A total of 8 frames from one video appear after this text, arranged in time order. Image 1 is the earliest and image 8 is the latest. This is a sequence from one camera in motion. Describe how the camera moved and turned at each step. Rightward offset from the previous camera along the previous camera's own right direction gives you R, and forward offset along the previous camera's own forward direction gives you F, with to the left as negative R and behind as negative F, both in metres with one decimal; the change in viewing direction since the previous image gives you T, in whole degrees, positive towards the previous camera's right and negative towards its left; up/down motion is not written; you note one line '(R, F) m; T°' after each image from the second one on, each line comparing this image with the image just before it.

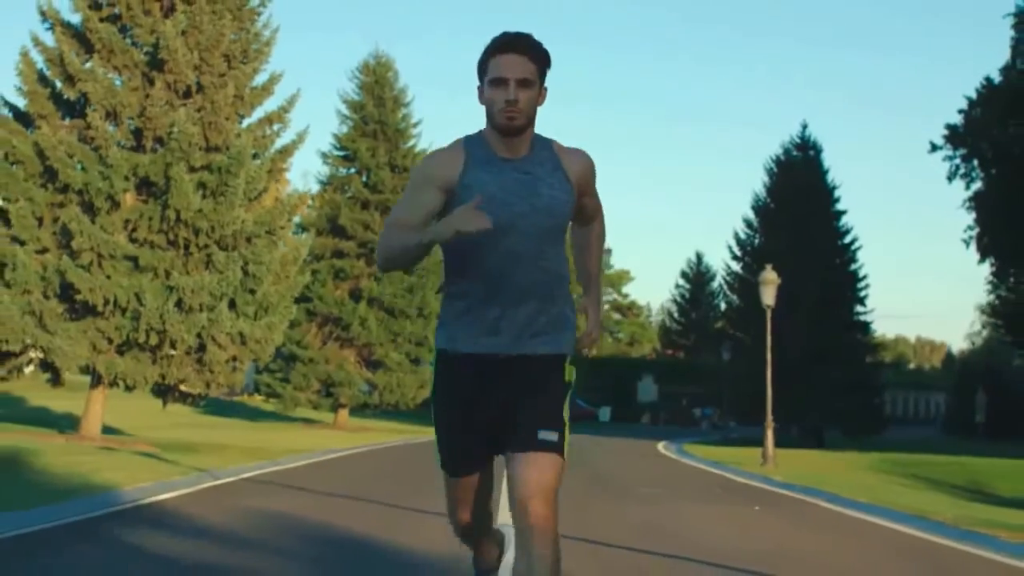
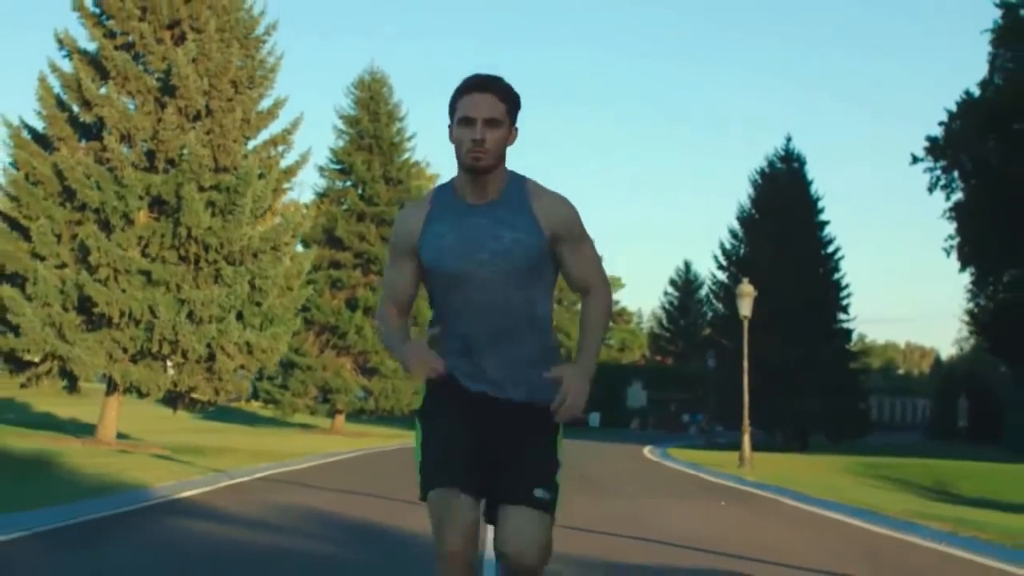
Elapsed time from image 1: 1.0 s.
(0.0, -1.8) m; 0°
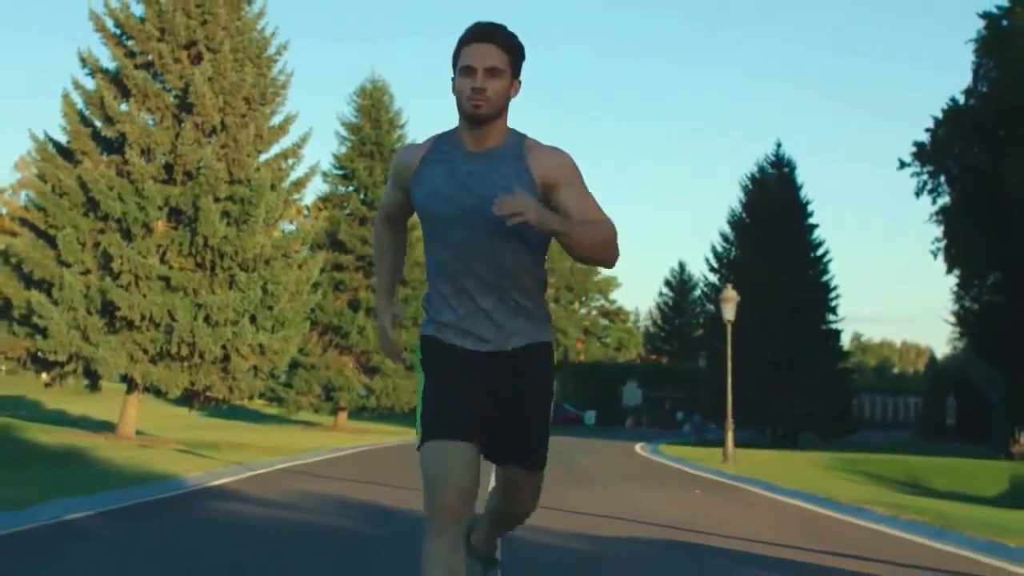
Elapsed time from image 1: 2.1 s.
(0.0, -1.9) m; 0°
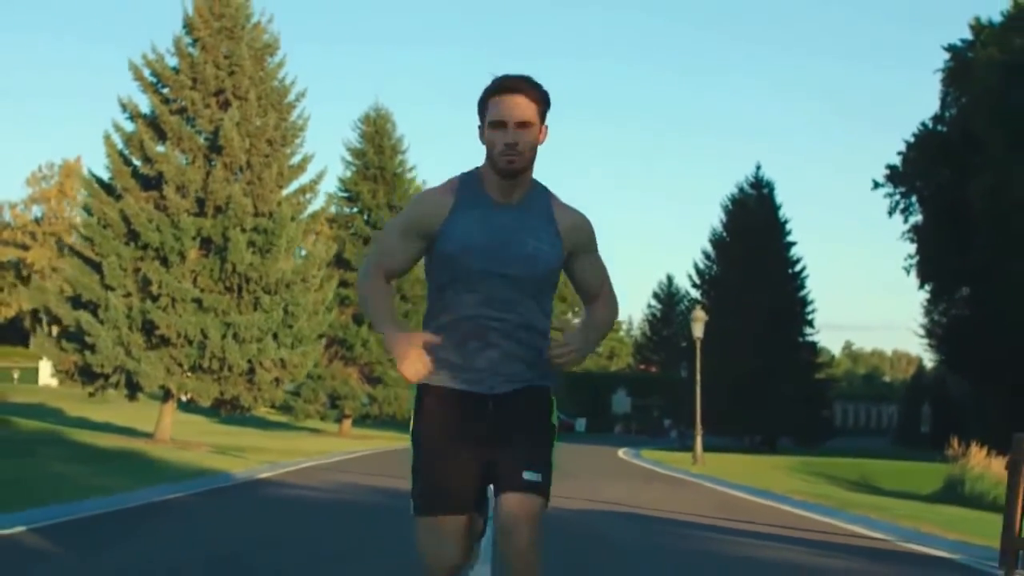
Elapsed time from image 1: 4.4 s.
(+0.1, -4.1) m; 0°
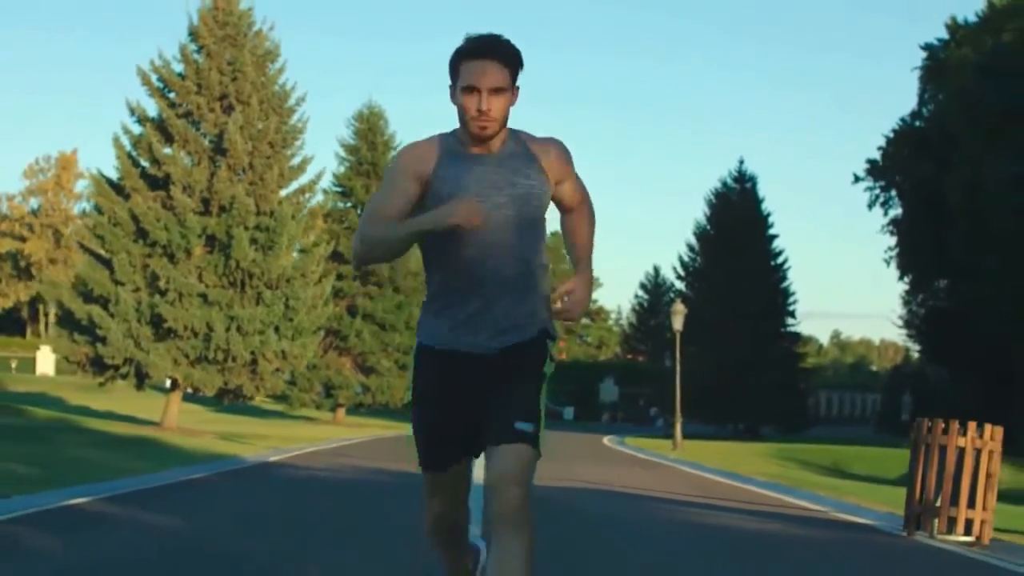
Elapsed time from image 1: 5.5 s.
(0.0, -2.0) m; 0°
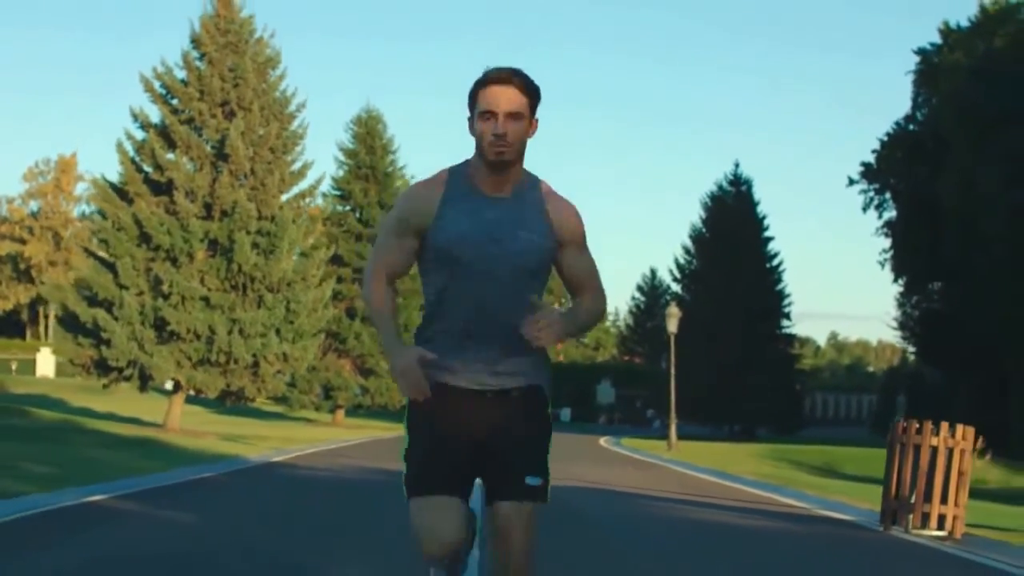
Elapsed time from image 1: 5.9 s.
(0.0, -0.6) m; 0°
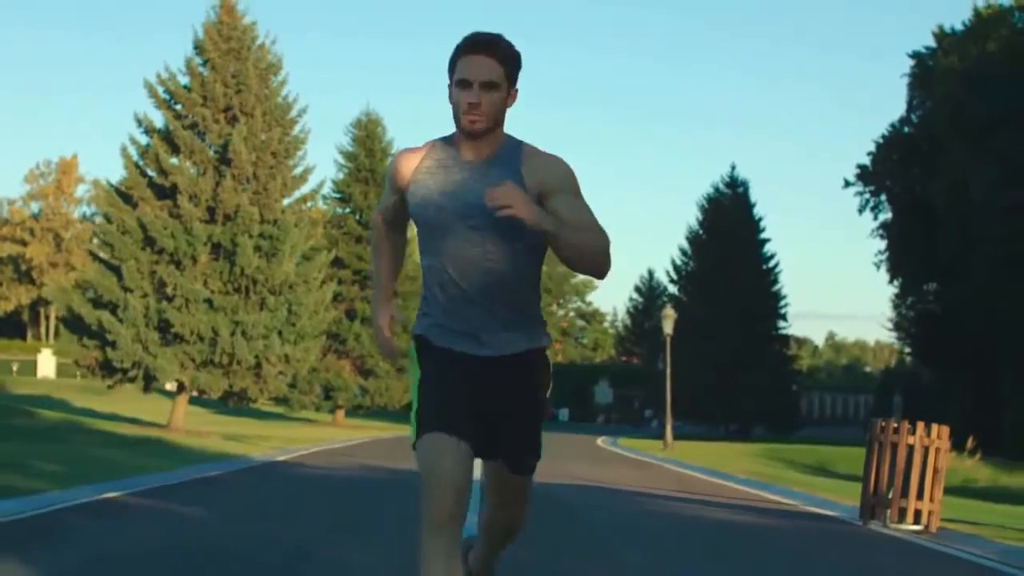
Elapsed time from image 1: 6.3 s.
(0.0, -0.6) m; 0°
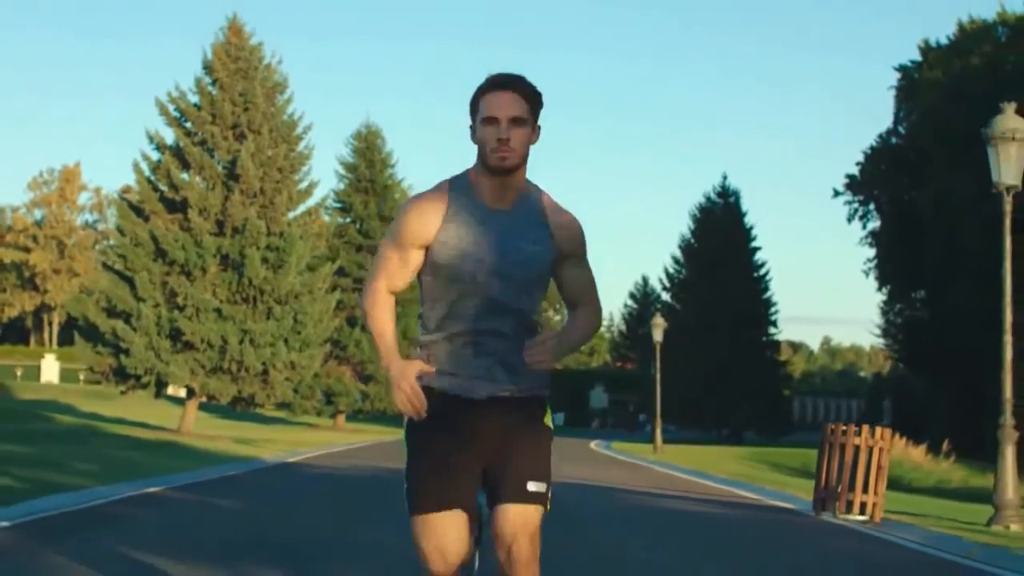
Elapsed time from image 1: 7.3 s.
(0.0, -1.8) m; 0°
